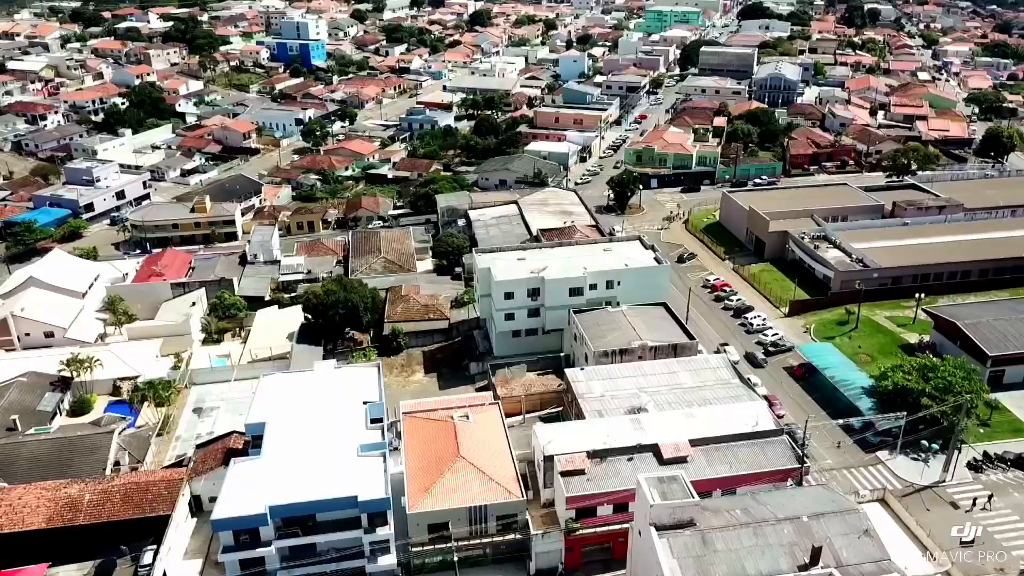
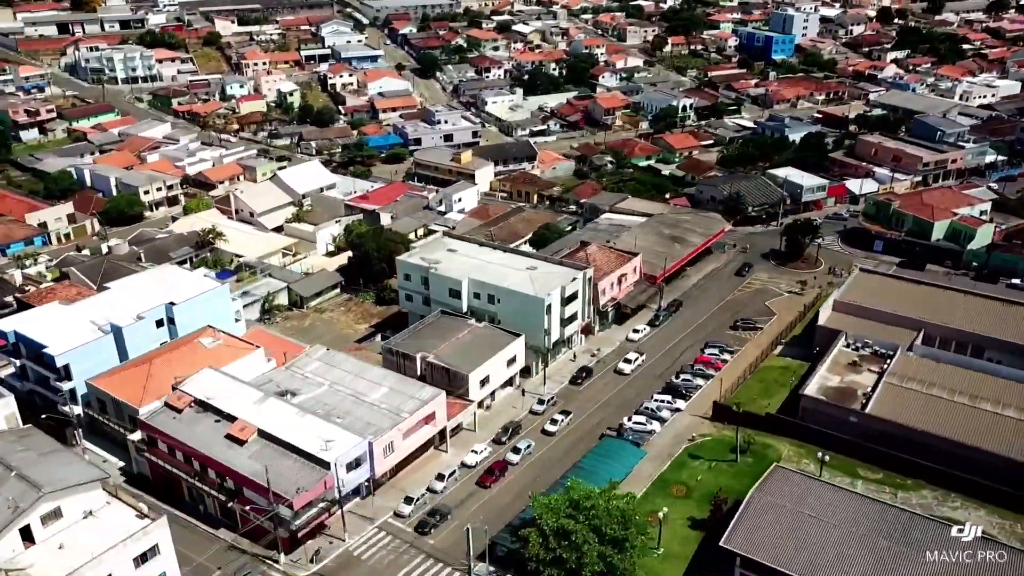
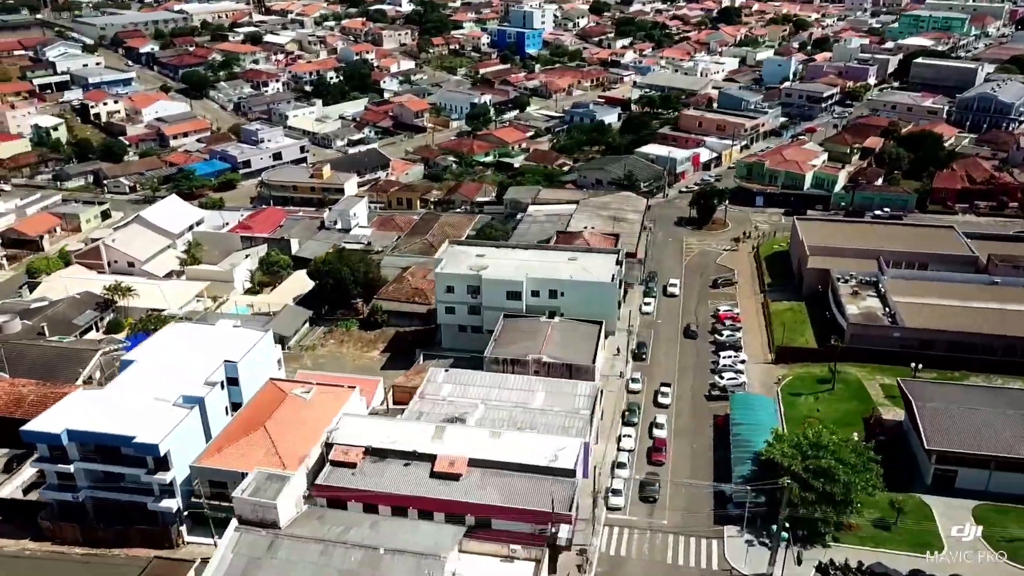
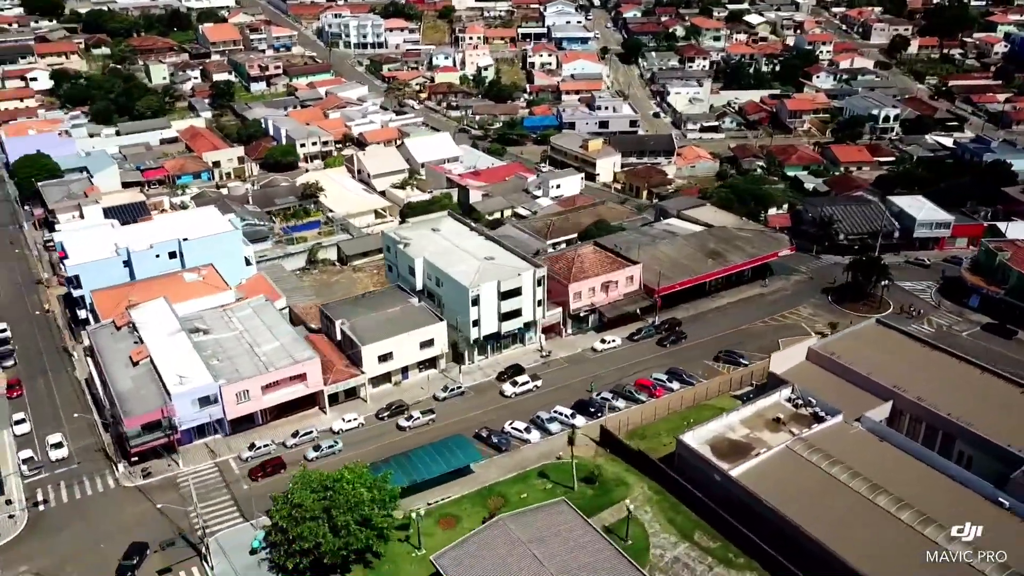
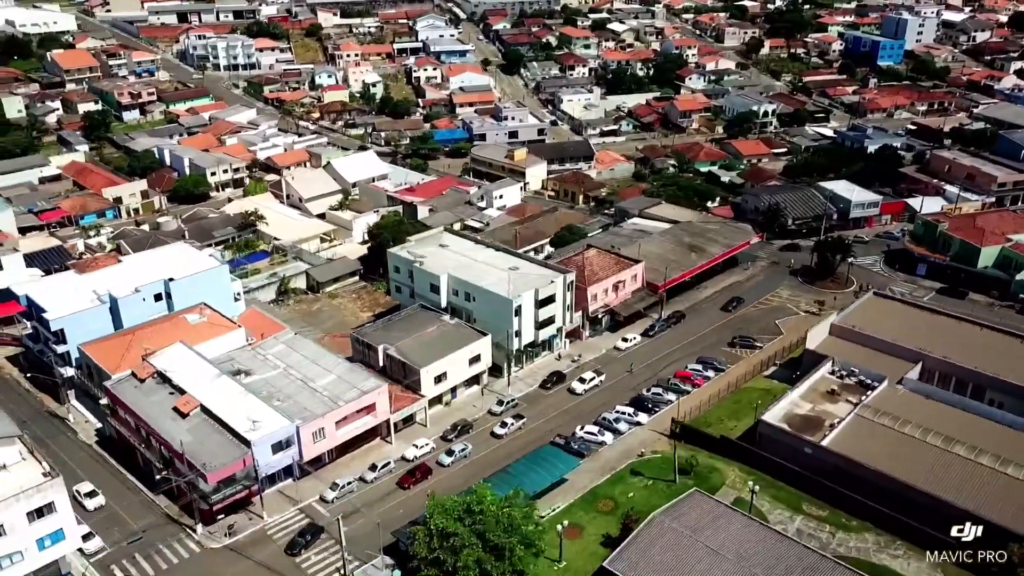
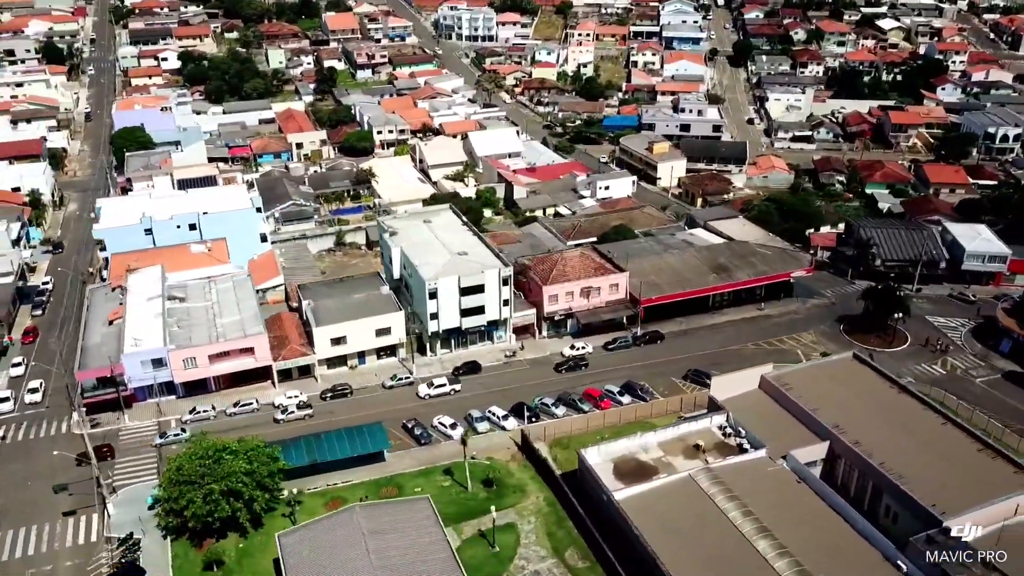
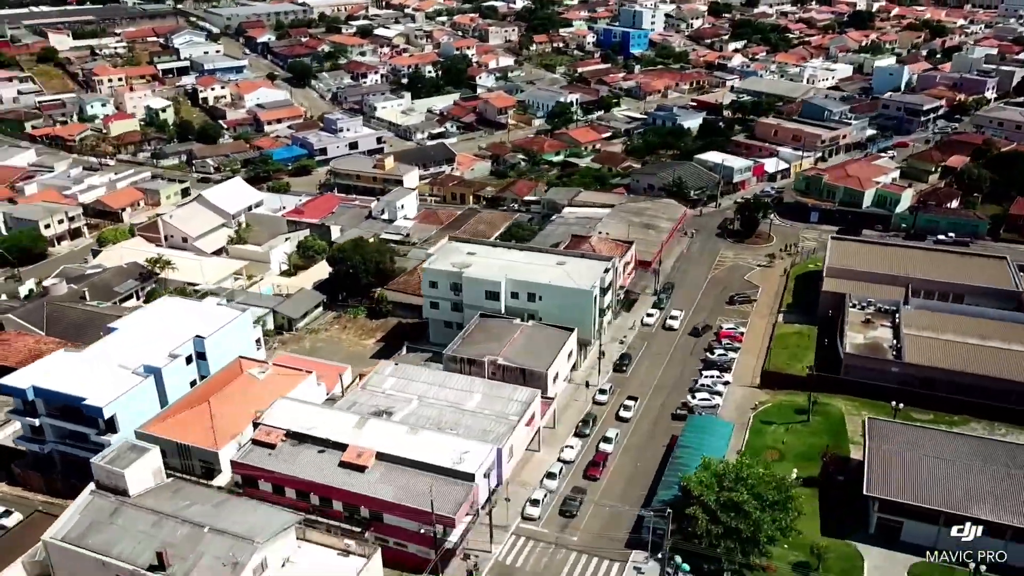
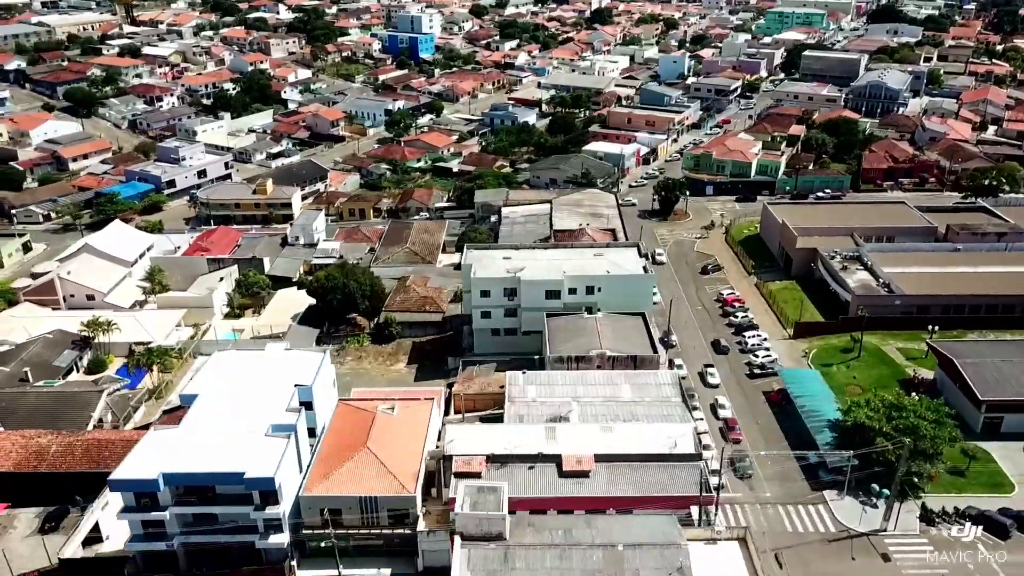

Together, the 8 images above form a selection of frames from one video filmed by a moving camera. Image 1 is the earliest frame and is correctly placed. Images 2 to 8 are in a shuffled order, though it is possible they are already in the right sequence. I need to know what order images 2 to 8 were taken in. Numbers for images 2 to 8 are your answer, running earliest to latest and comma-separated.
8, 3, 7, 2, 5, 4, 6
